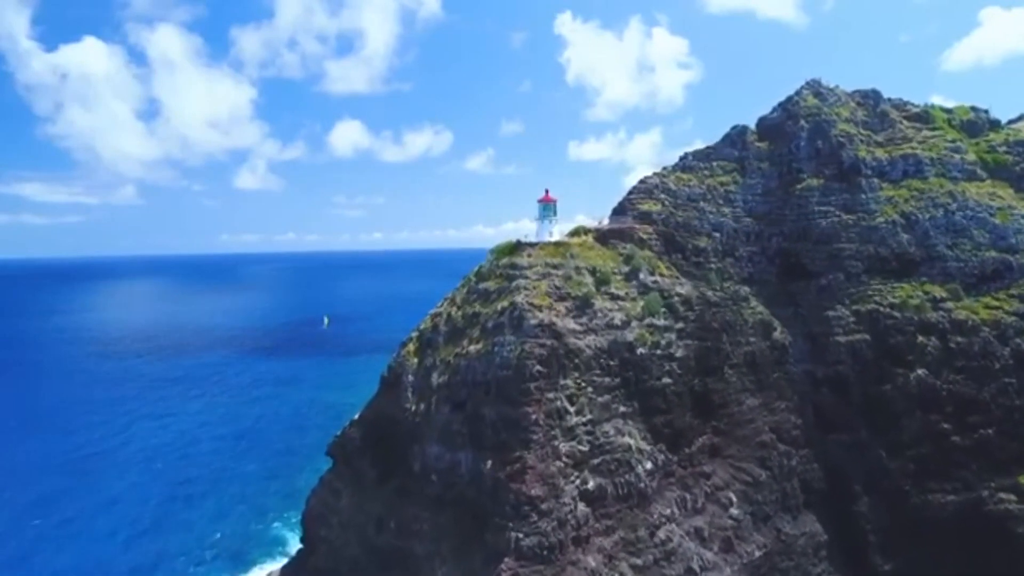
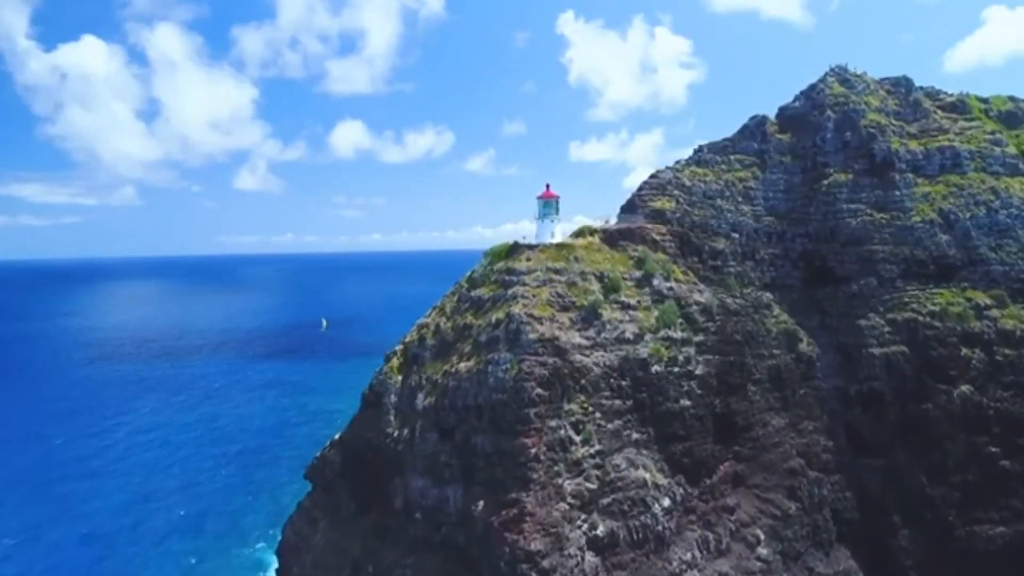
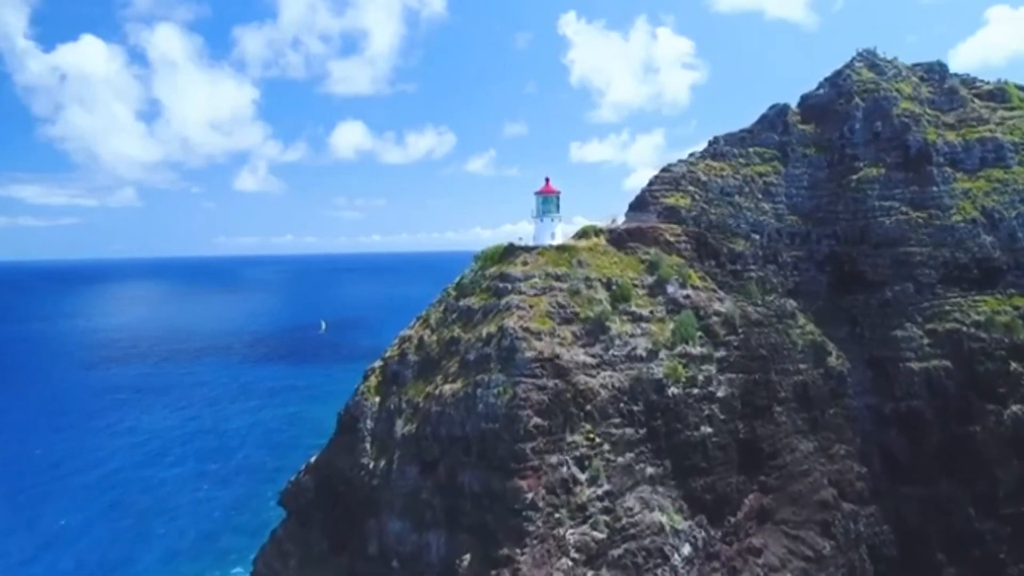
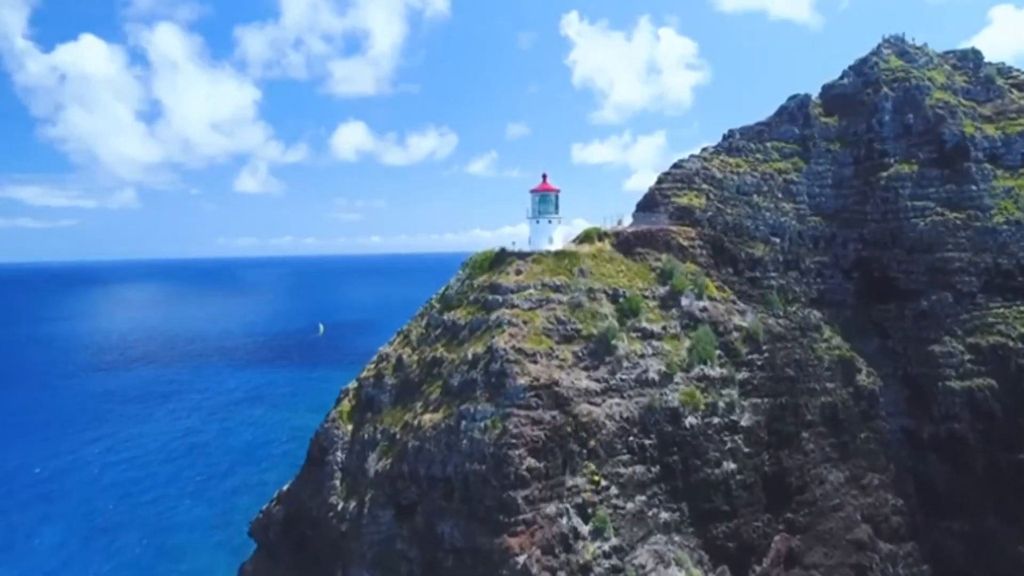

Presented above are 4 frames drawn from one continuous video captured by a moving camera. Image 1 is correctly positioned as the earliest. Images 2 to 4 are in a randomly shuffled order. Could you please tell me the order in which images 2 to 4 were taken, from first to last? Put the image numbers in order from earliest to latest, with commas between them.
2, 3, 4
